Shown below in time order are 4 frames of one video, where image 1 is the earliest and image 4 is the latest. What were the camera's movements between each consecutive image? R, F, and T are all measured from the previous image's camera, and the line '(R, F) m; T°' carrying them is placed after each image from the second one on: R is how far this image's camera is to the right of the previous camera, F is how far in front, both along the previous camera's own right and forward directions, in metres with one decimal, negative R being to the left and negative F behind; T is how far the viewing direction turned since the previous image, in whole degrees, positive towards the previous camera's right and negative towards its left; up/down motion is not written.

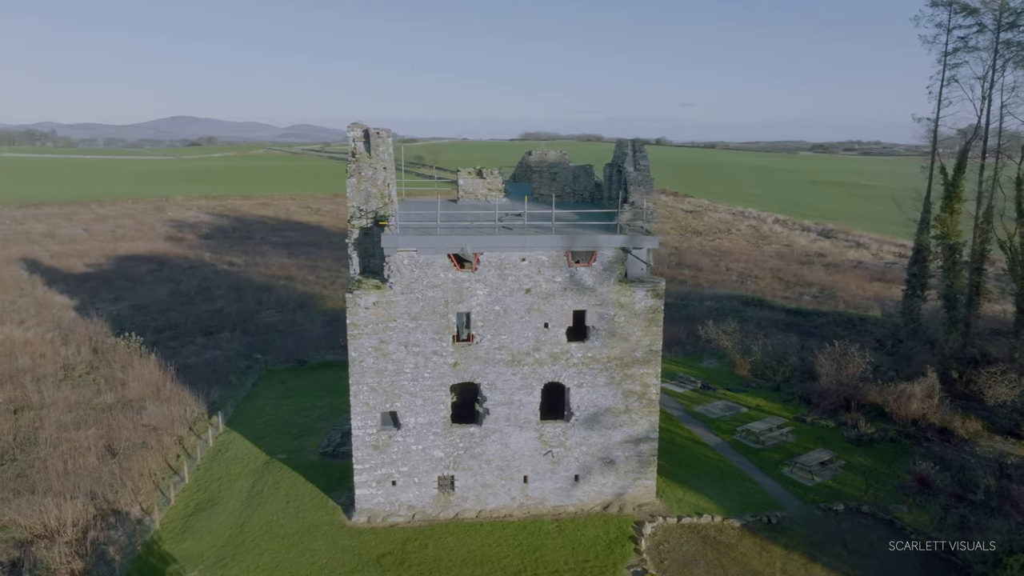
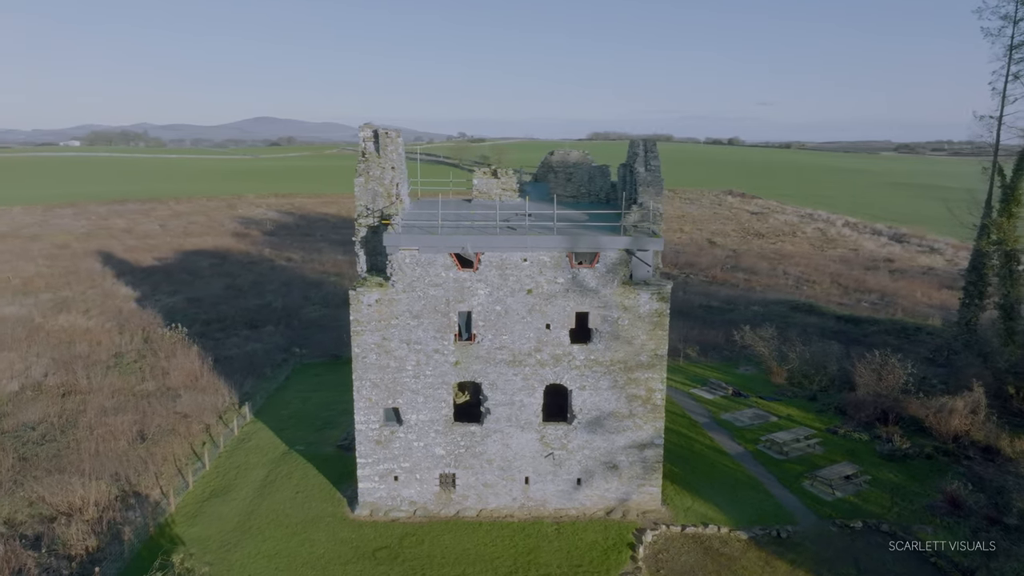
(+1.2, +0.1) m; -5°
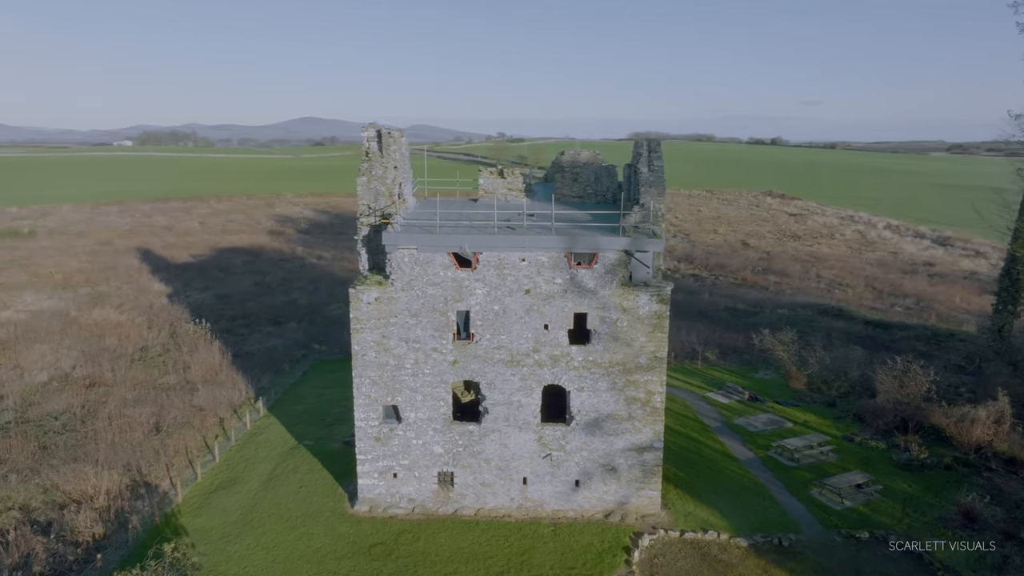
(+0.8, 0.0) m; -3°
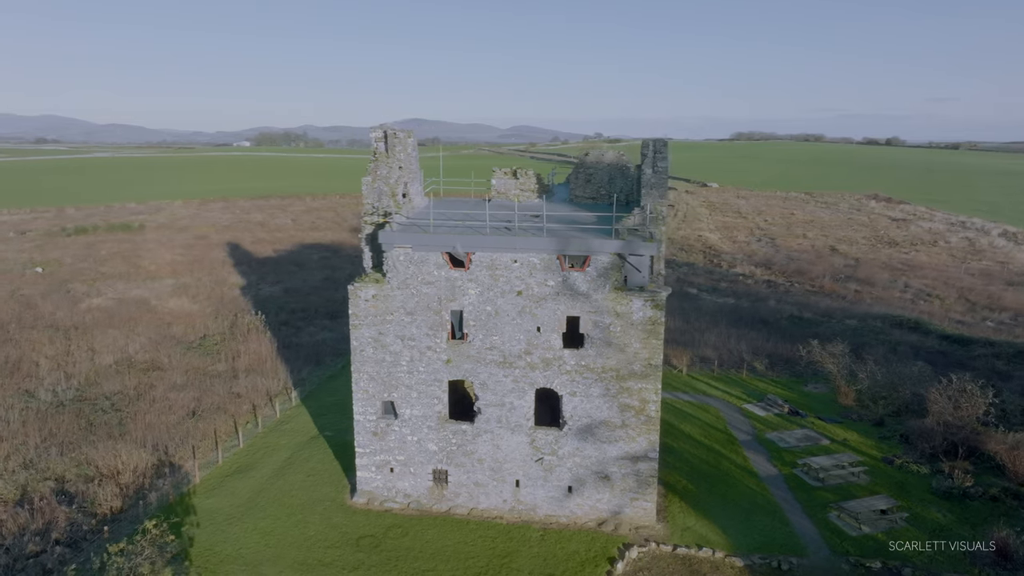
(+2.0, +0.1) m; -7°
